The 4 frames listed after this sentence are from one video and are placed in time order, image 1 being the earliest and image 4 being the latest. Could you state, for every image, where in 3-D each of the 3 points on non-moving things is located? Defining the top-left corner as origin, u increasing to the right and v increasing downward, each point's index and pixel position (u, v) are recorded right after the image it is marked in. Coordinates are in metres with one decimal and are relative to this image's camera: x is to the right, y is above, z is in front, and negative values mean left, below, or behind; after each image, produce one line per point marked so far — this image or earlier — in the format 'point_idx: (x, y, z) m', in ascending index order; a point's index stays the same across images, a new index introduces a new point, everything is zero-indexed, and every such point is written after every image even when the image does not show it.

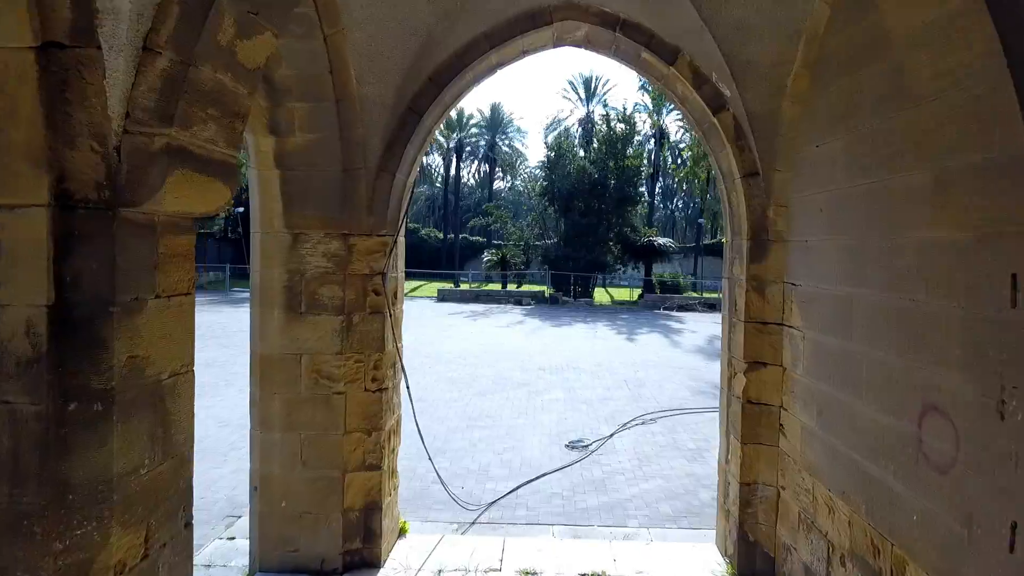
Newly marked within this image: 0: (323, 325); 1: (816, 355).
0: (-1.0, -0.2, +3.5) m
1: (+1.4, -0.3, +3.1) m
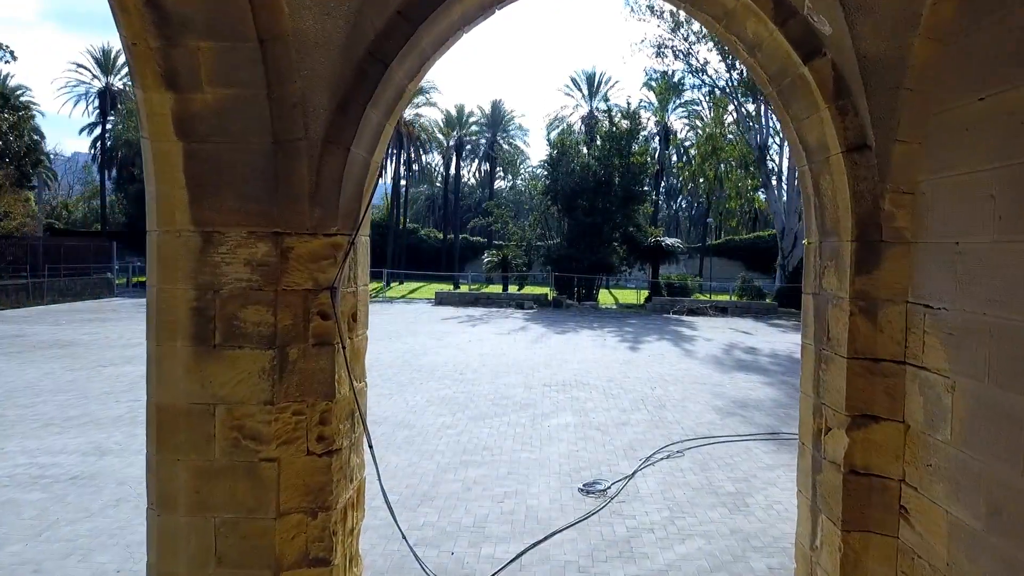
0: (-0.9, -0.3, +2.4) m
1: (+1.4, -0.4, +2.0) m
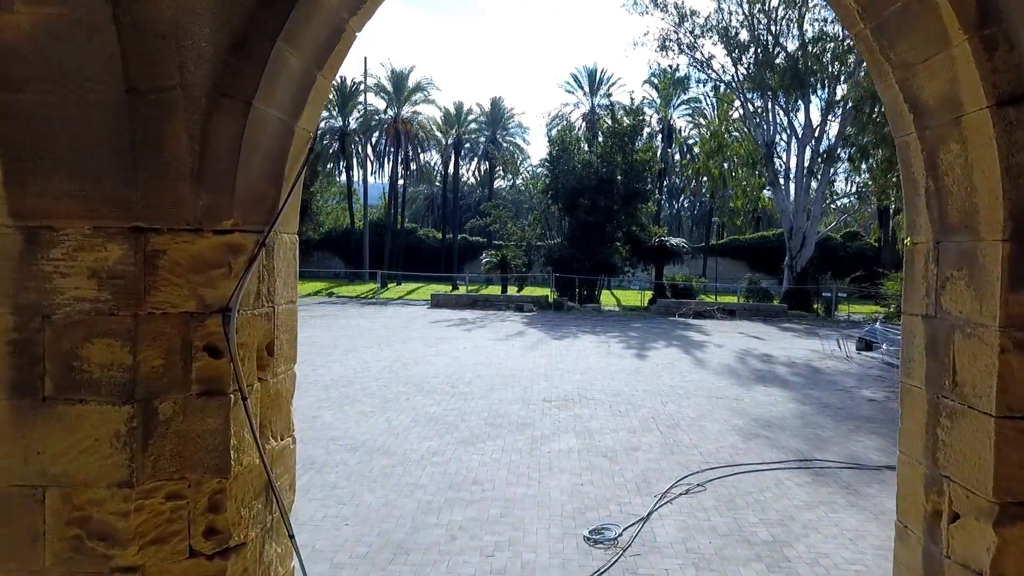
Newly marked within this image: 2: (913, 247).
0: (-1.0, -0.3, +1.6) m
1: (+1.3, -0.4, +1.2) m
2: (+1.2, +0.1, +2.0) m
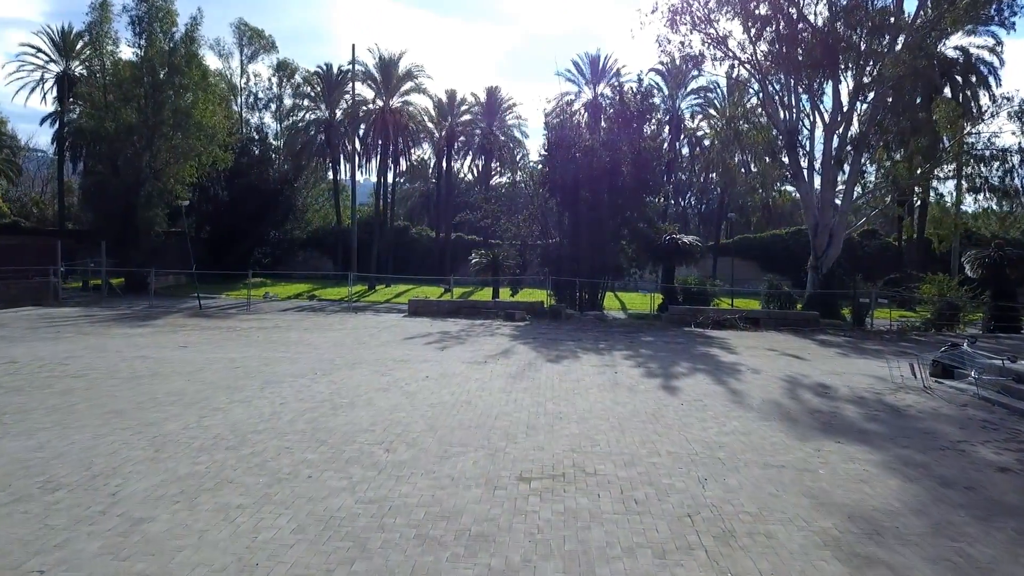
0: (-1.3, -0.5, -1.0) m
1: (+1.0, -0.6, -1.5) m
2: (+0.8, 0.0, -0.7) m
